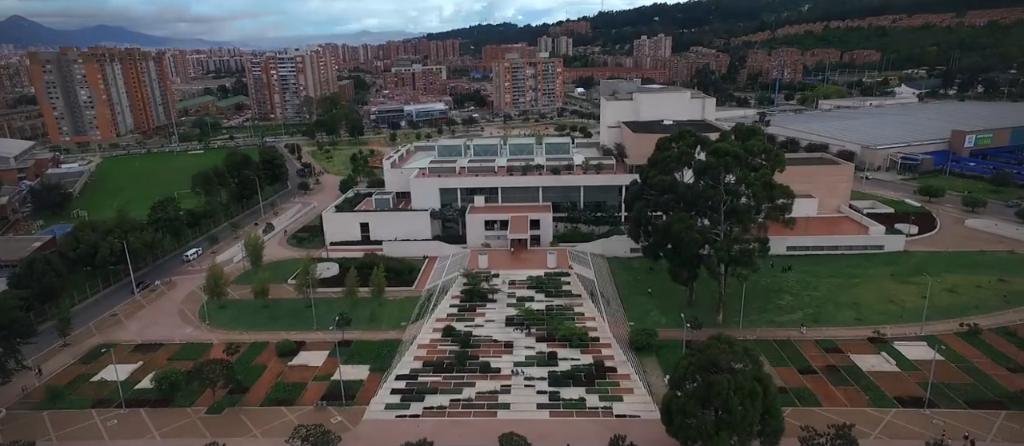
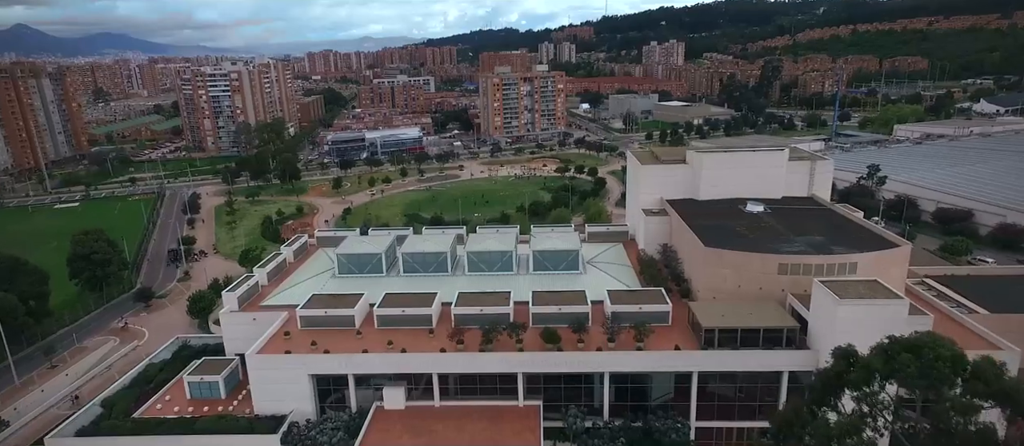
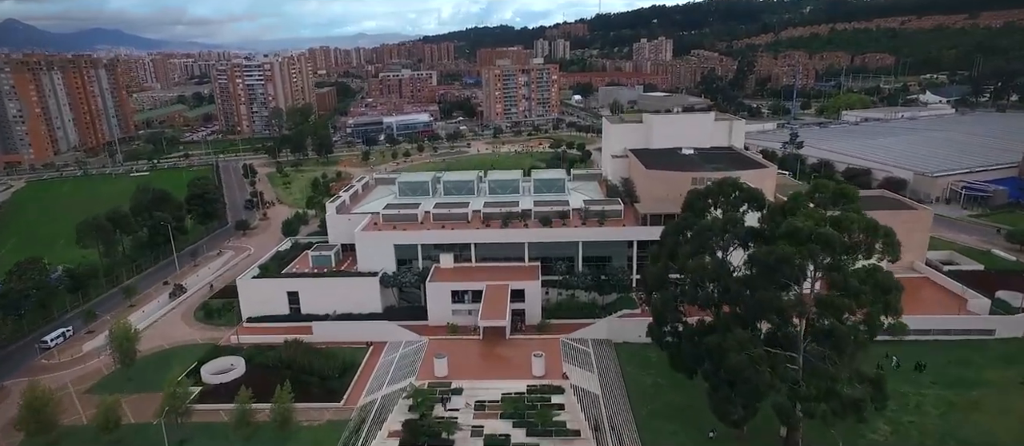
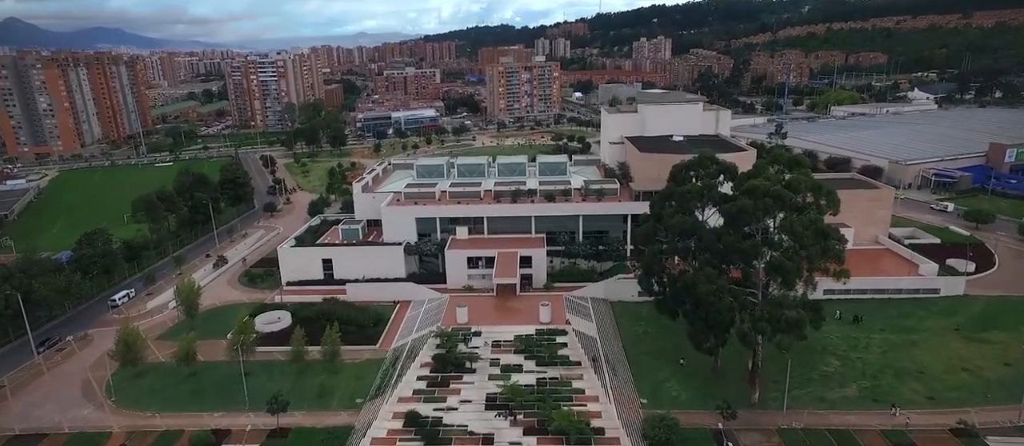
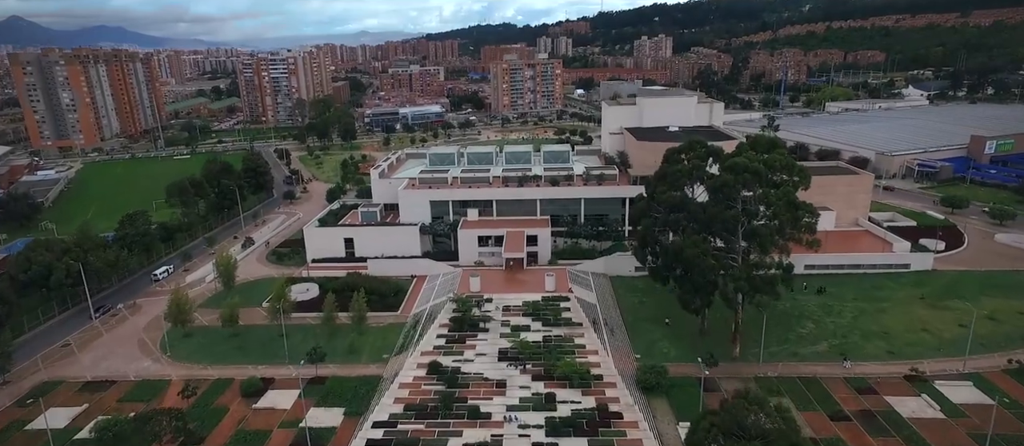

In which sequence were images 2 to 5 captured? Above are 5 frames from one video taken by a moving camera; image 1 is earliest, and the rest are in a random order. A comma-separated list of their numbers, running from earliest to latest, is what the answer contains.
5, 4, 3, 2
